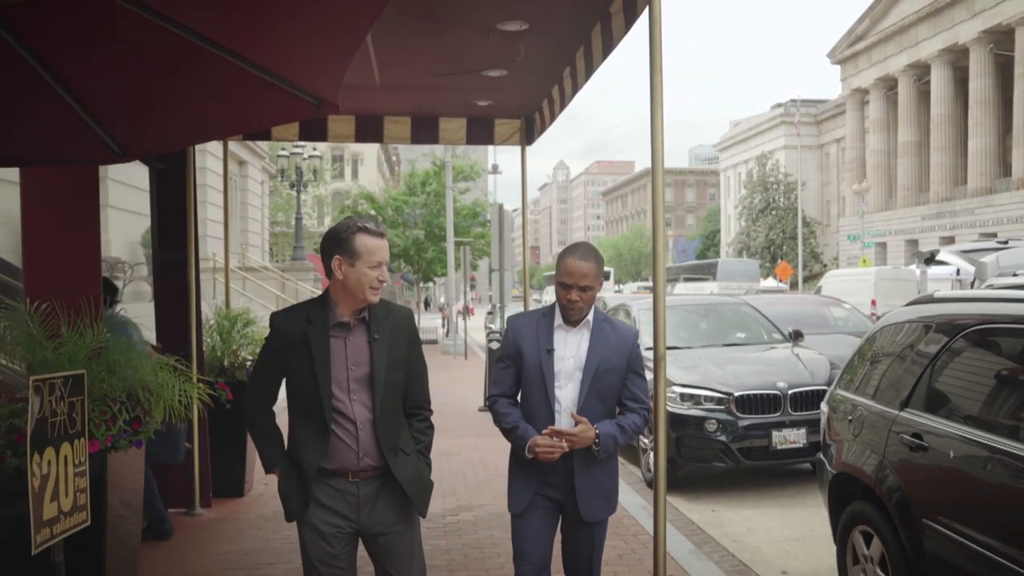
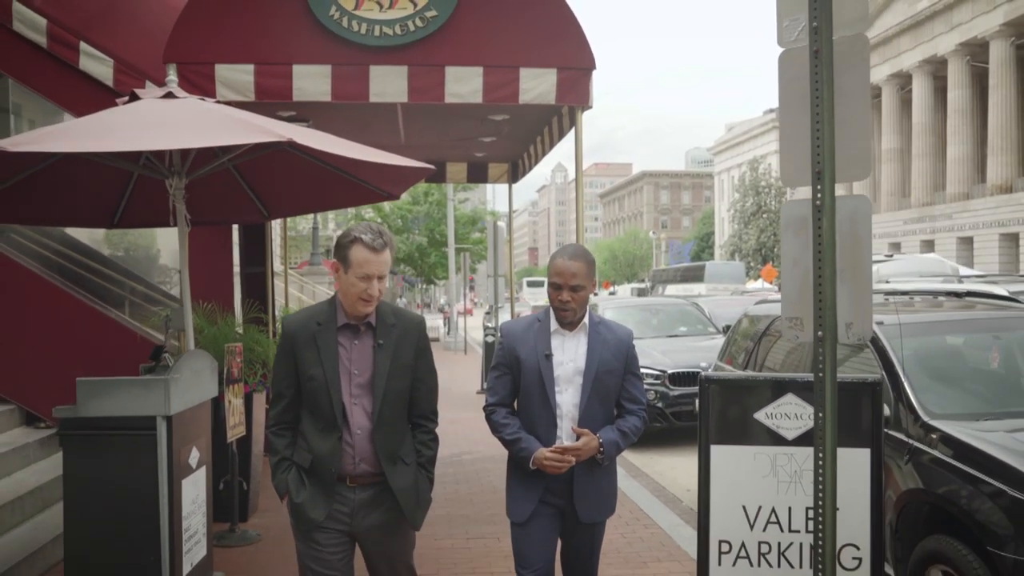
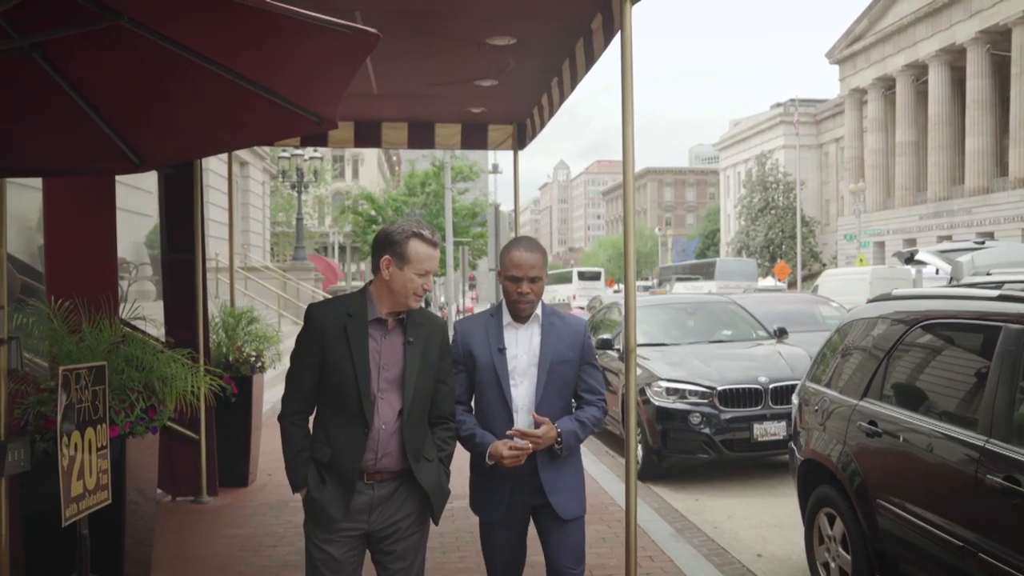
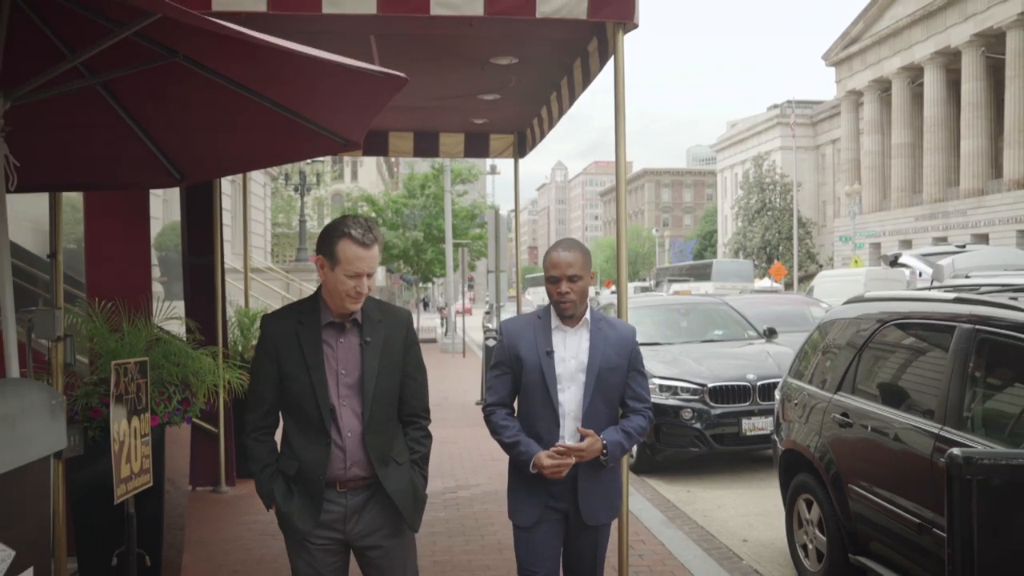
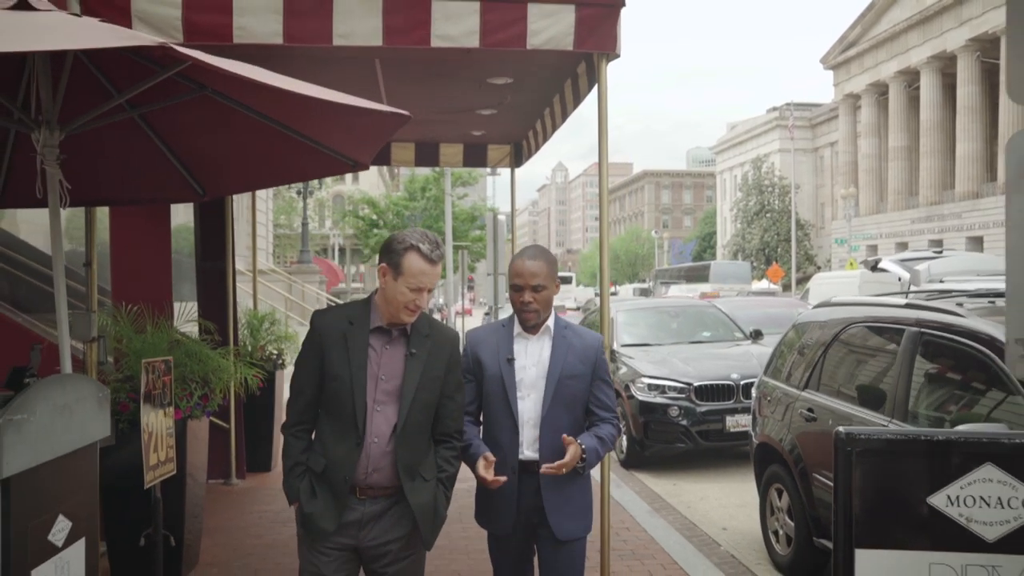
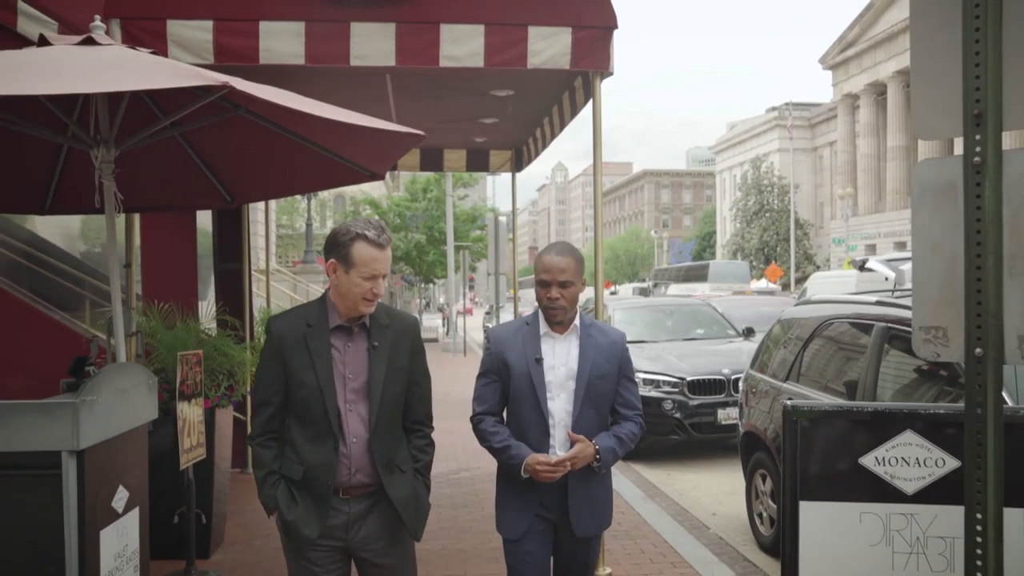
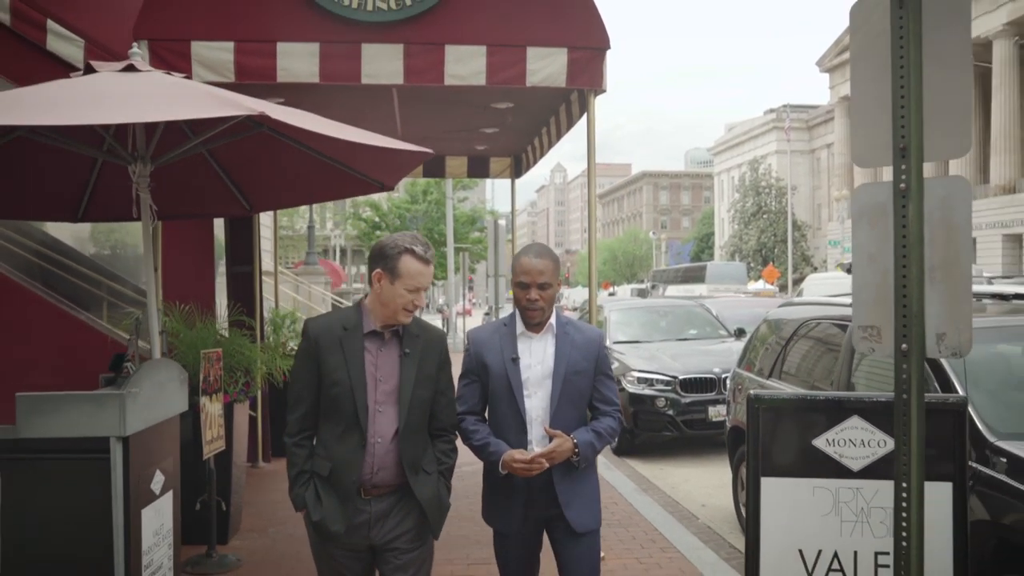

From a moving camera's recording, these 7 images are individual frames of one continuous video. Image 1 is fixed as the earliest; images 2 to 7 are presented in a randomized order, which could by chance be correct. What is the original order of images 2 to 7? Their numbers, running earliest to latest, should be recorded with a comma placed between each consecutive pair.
3, 4, 5, 6, 7, 2
